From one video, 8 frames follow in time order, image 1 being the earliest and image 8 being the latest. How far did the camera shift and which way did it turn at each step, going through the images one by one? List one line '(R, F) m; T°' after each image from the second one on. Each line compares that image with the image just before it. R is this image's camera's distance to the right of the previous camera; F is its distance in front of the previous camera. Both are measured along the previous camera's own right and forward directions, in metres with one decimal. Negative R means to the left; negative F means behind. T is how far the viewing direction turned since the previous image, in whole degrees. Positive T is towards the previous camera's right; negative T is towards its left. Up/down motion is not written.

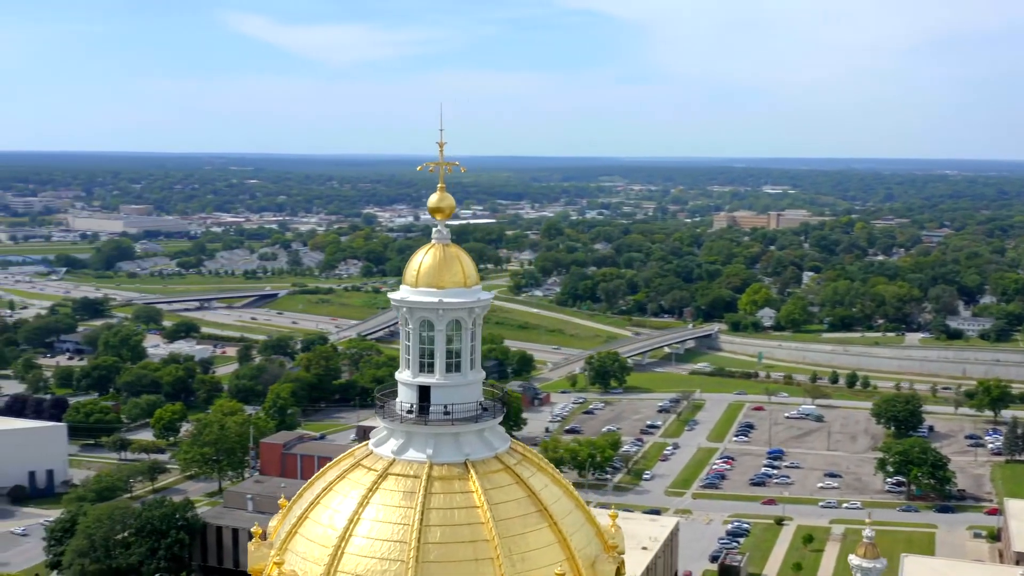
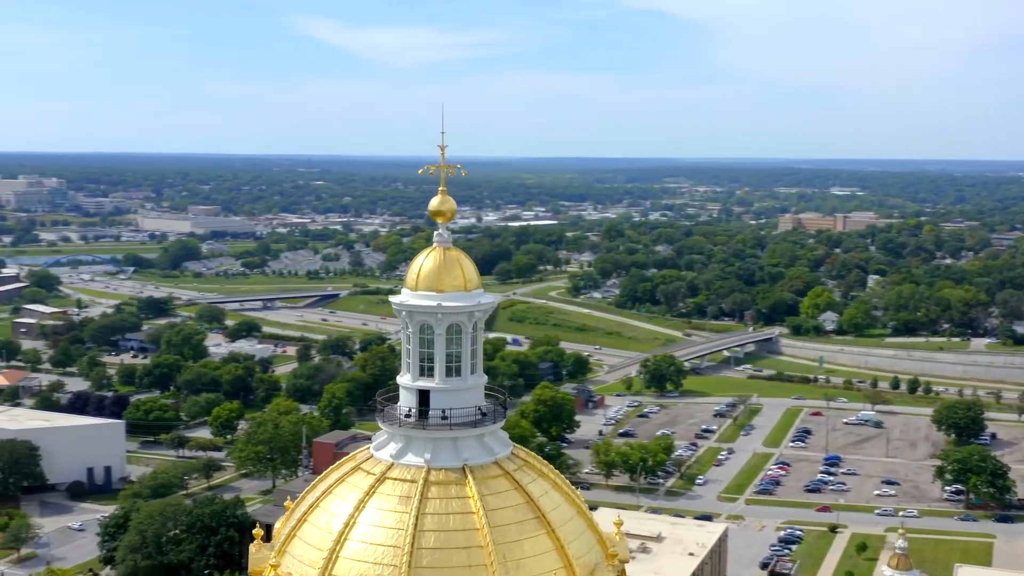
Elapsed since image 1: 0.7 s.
(+0.5, +0.1) m; -3°
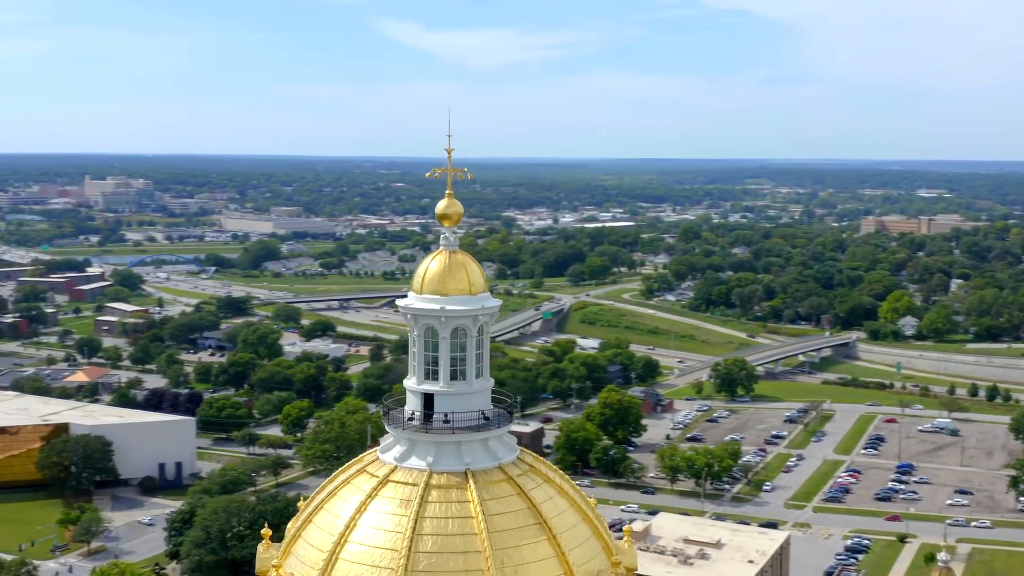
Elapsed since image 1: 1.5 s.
(+0.6, +0.1) m; -4°
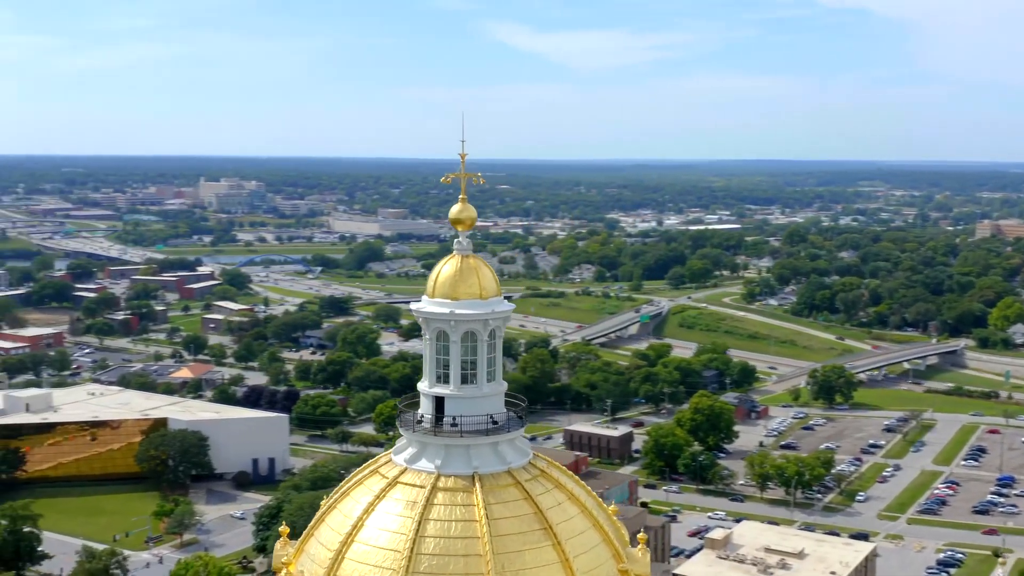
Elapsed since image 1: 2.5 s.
(+0.8, 0.0) m; -5°
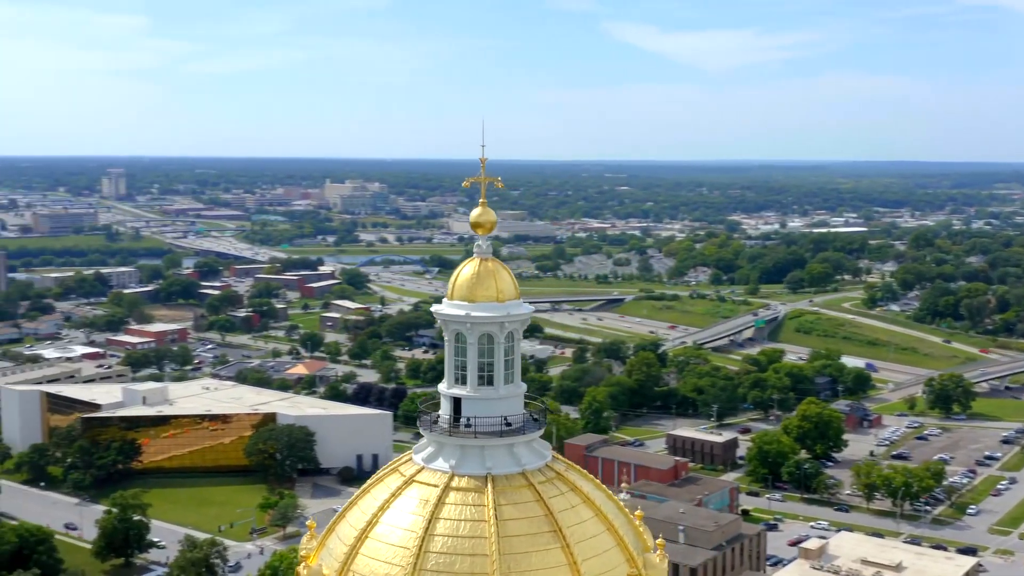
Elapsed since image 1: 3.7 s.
(+0.8, 0.0) m; -6°
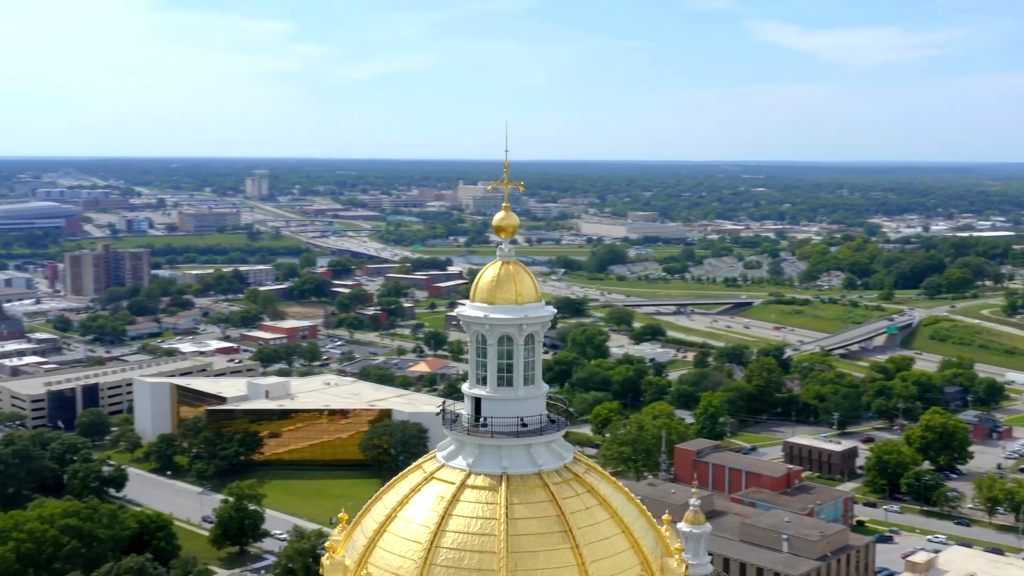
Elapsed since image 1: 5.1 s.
(+0.9, -0.1) m; -7°
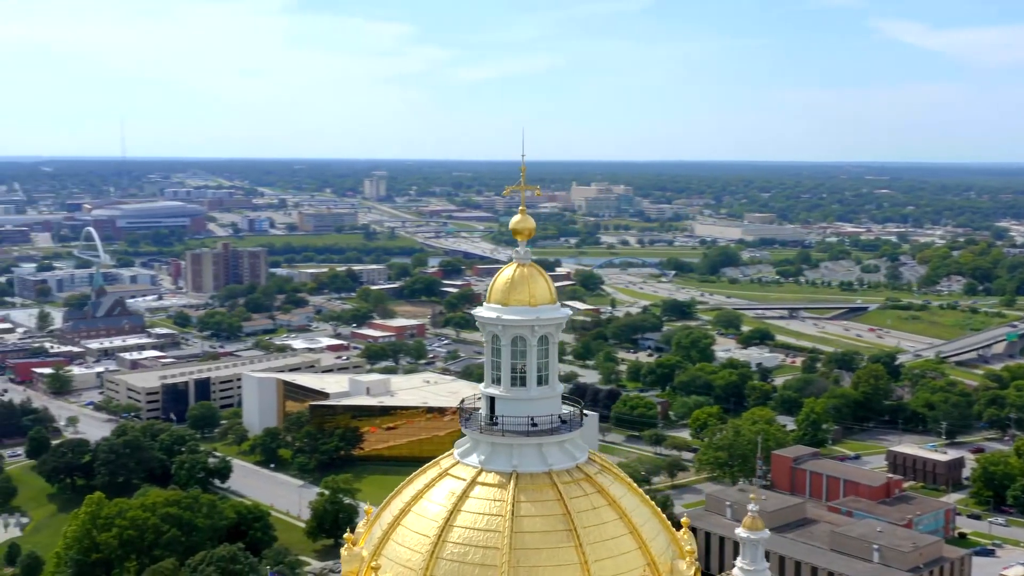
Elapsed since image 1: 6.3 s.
(+0.9, -0.1) m; -6°
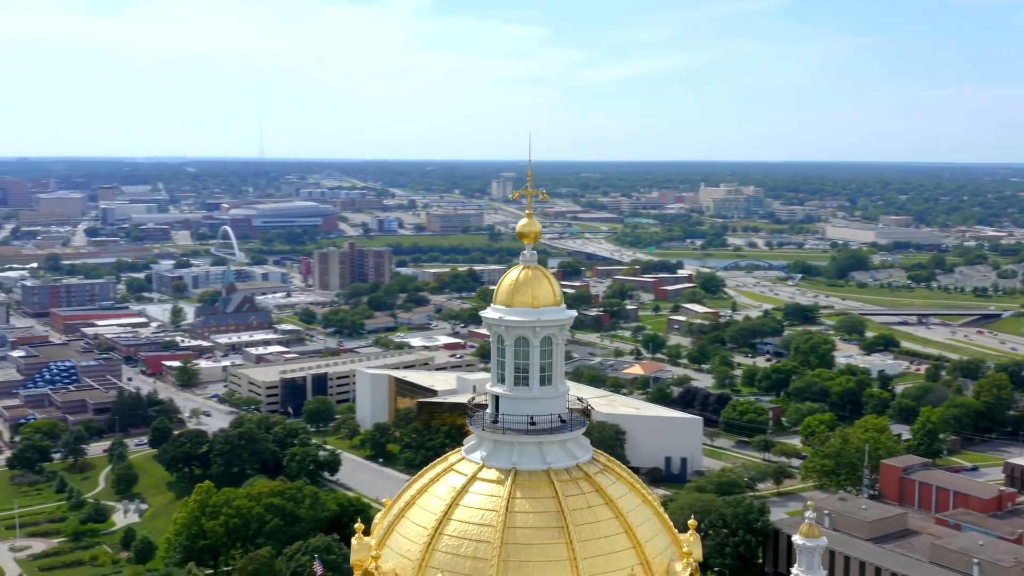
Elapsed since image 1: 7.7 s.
(+1.1, -0.2) m; -7°
